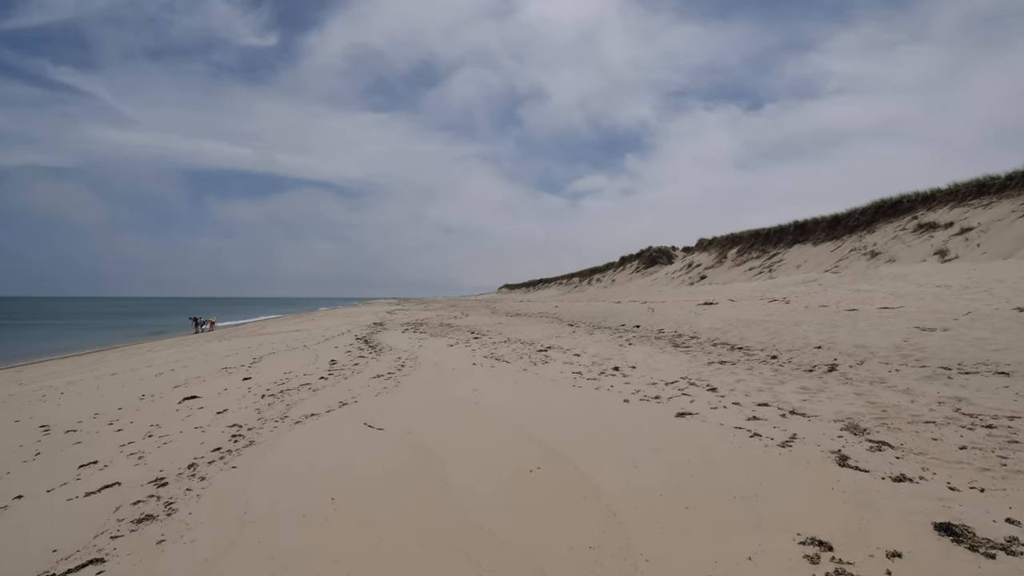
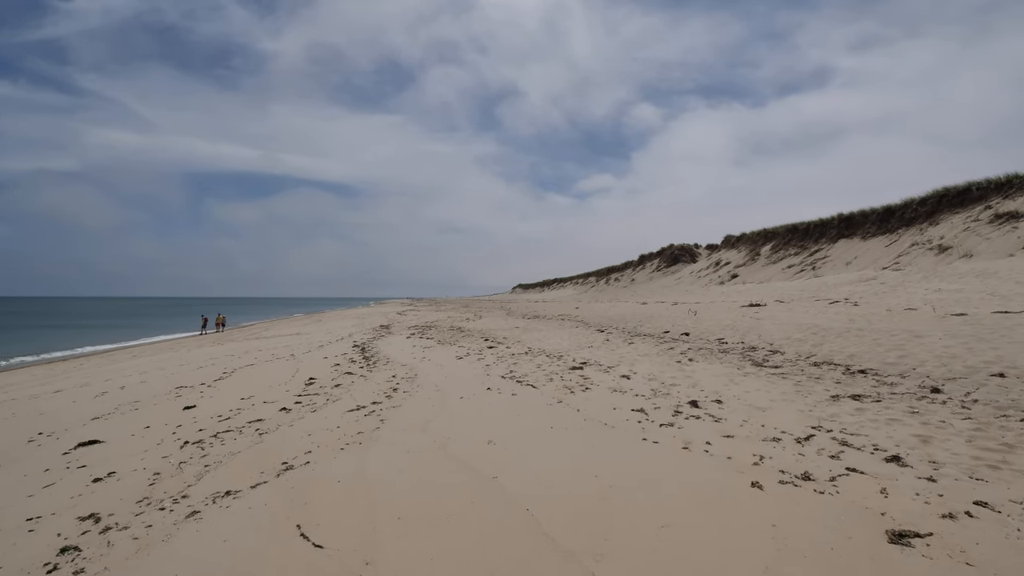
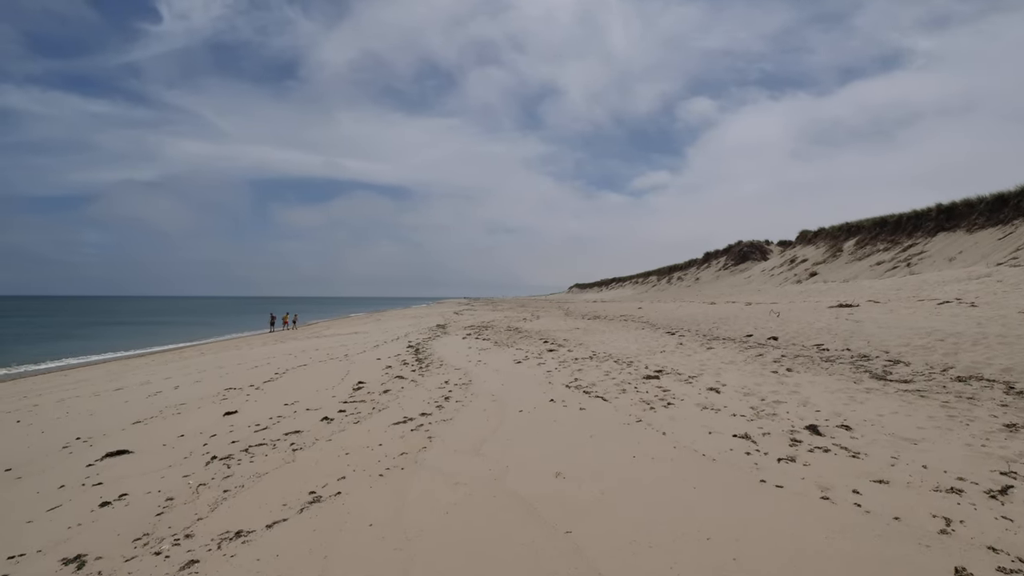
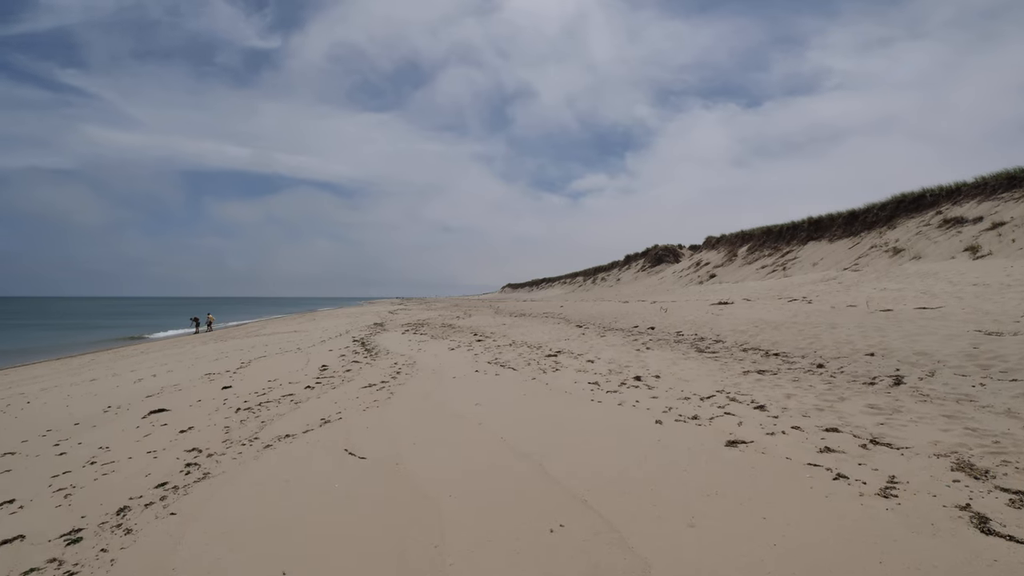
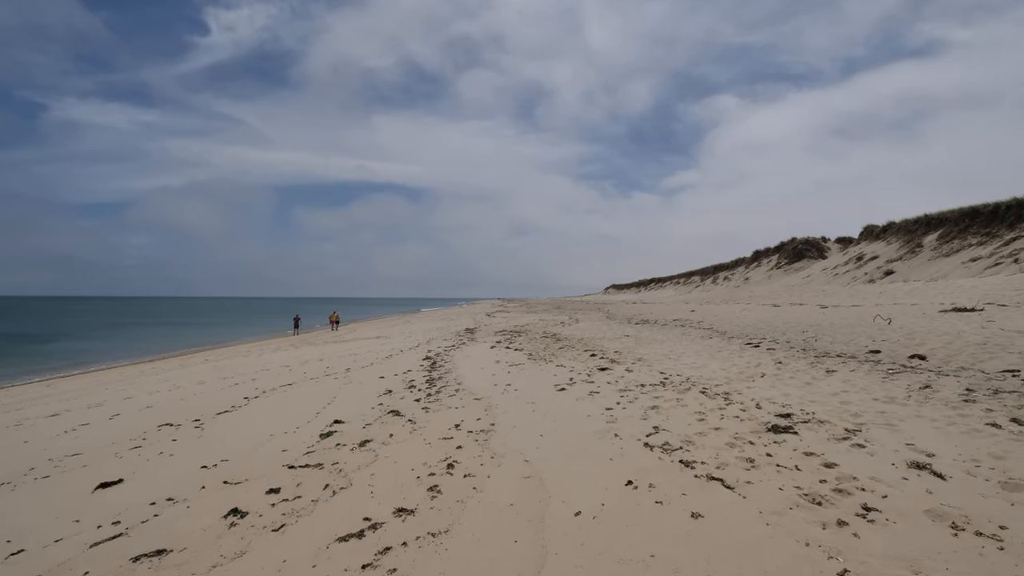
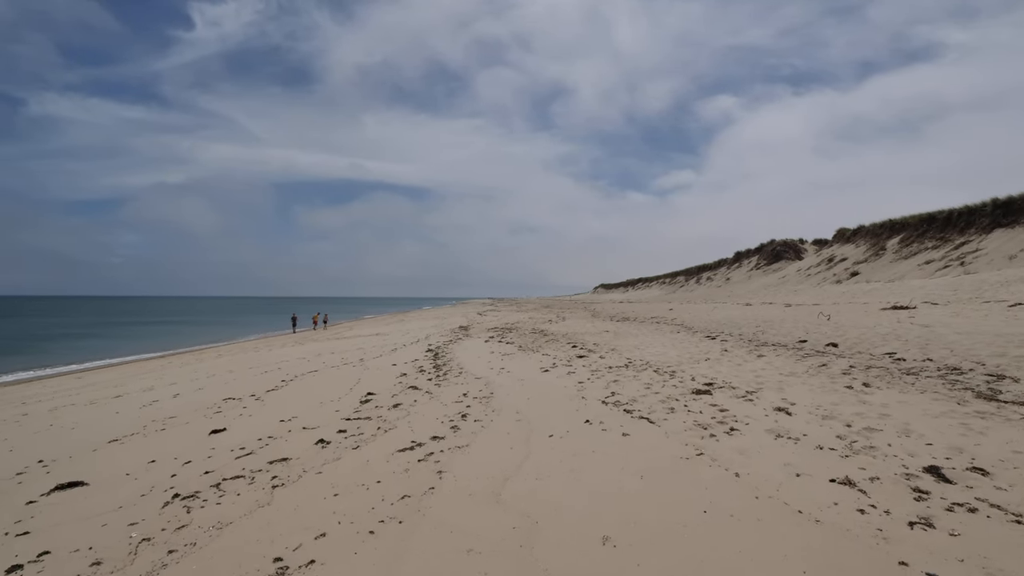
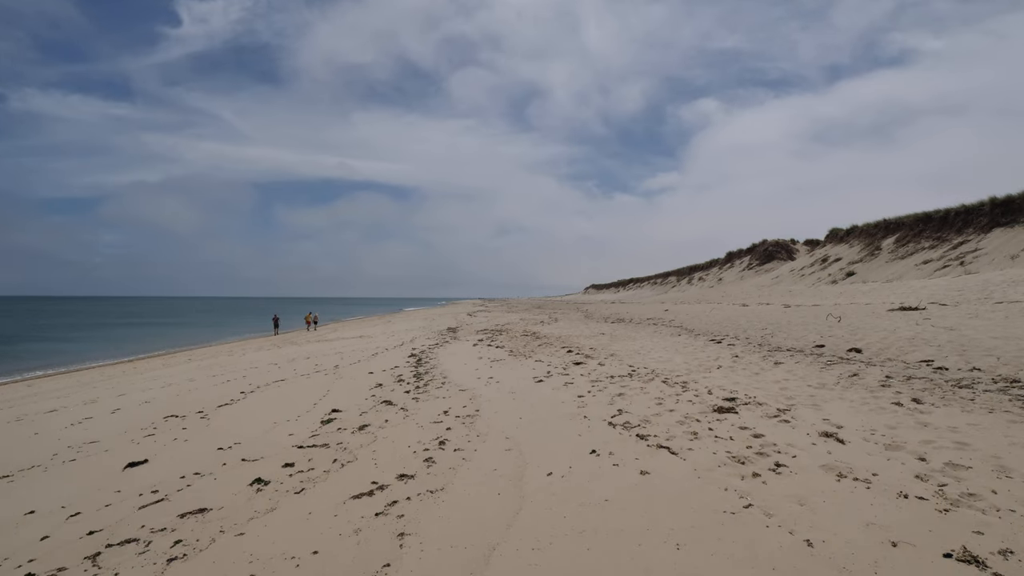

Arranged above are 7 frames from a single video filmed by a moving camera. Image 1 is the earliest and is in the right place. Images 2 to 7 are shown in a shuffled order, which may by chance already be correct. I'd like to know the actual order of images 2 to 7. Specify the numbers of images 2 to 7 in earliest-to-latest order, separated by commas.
4, 2, 3, 6, 7, 5
